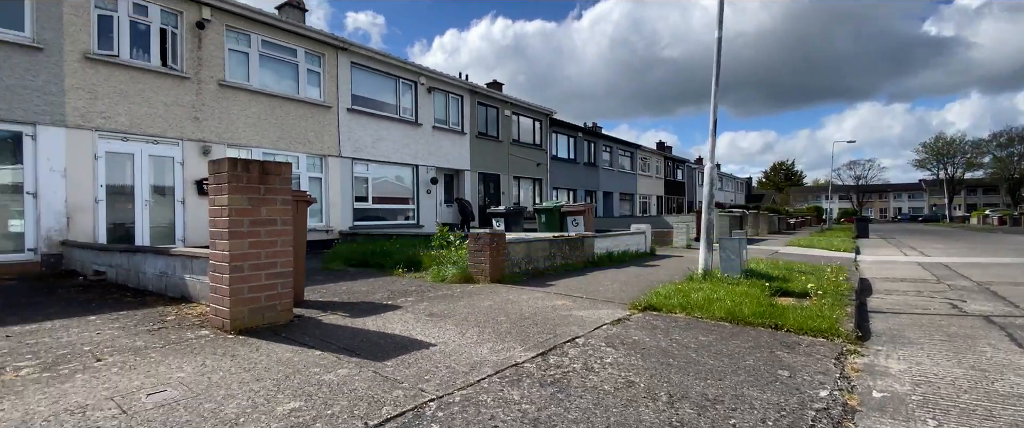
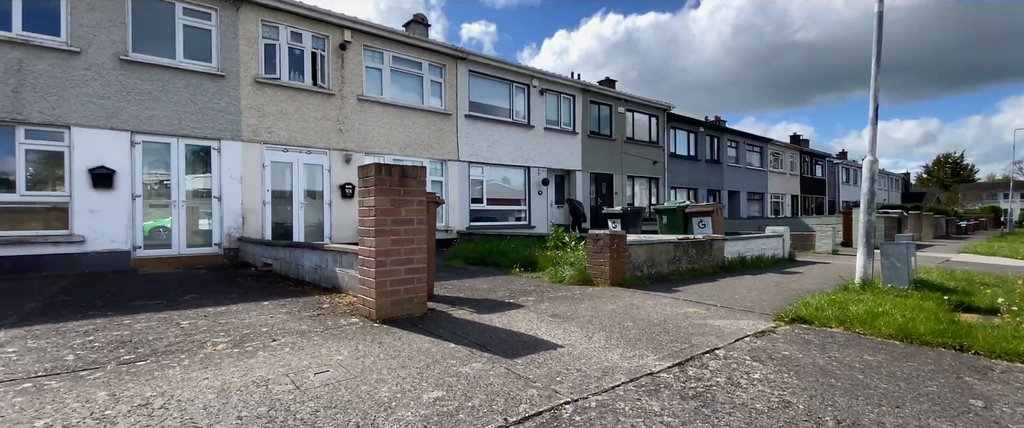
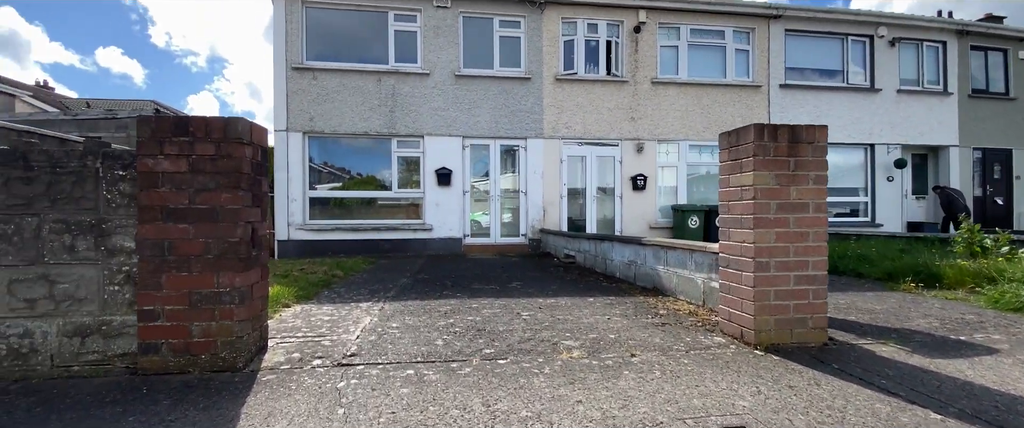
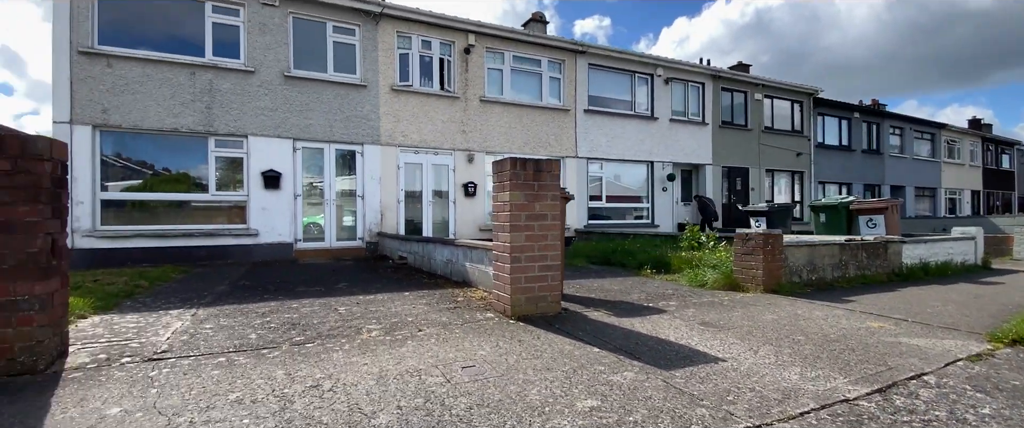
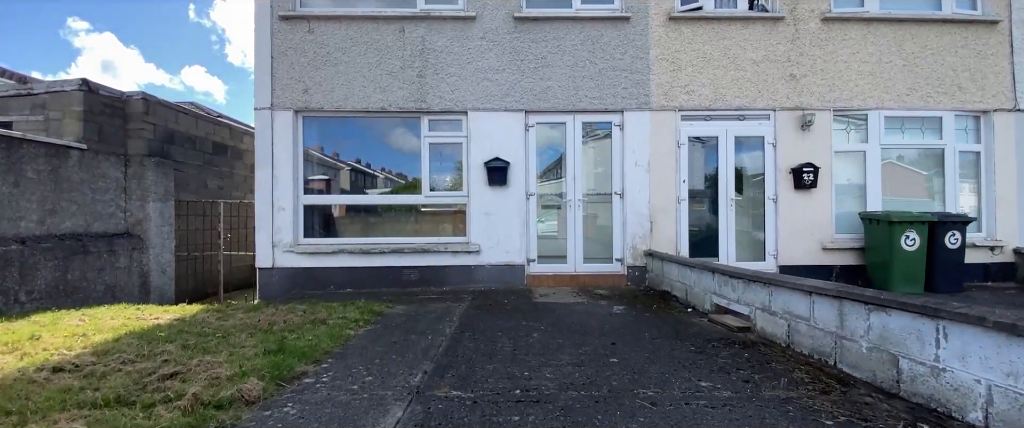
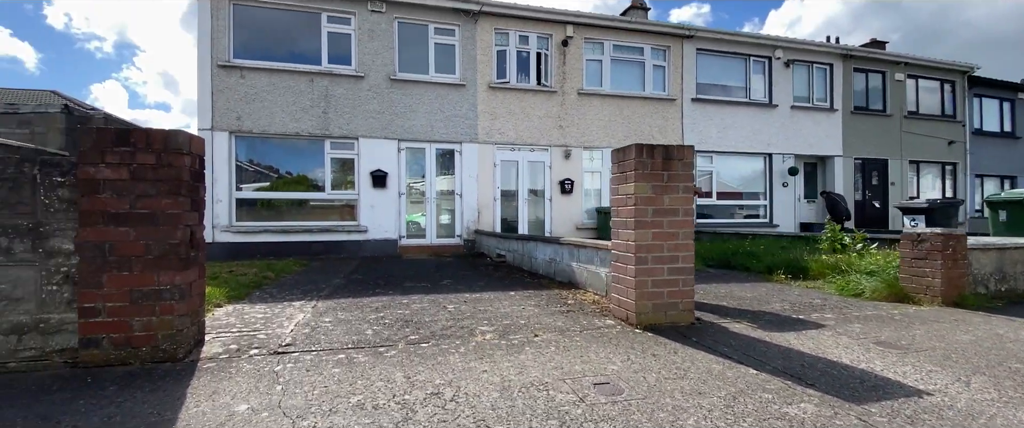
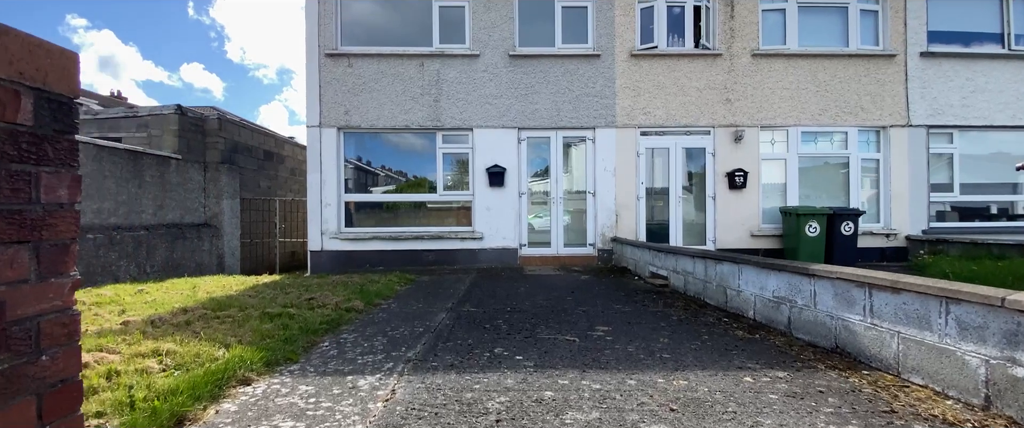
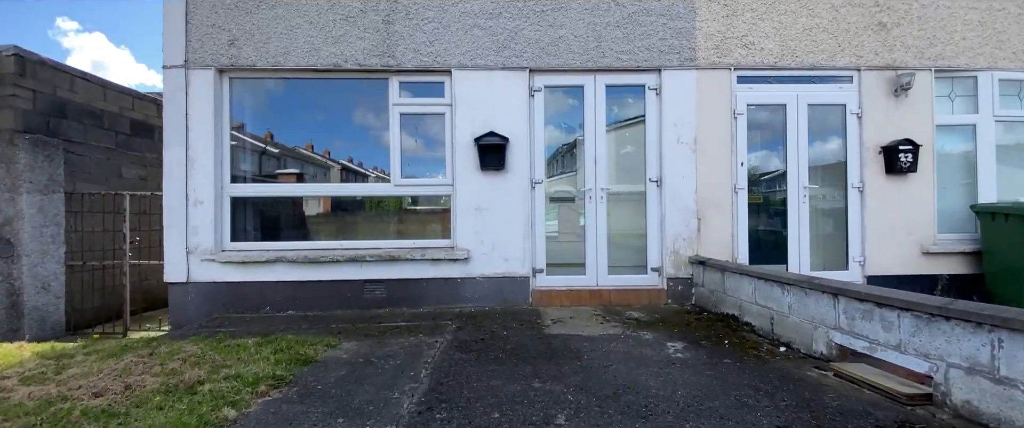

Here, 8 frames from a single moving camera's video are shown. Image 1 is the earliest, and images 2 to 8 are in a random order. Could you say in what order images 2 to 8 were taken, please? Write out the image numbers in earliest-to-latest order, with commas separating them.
2, 4, 6, 3, 7, 5, 8
